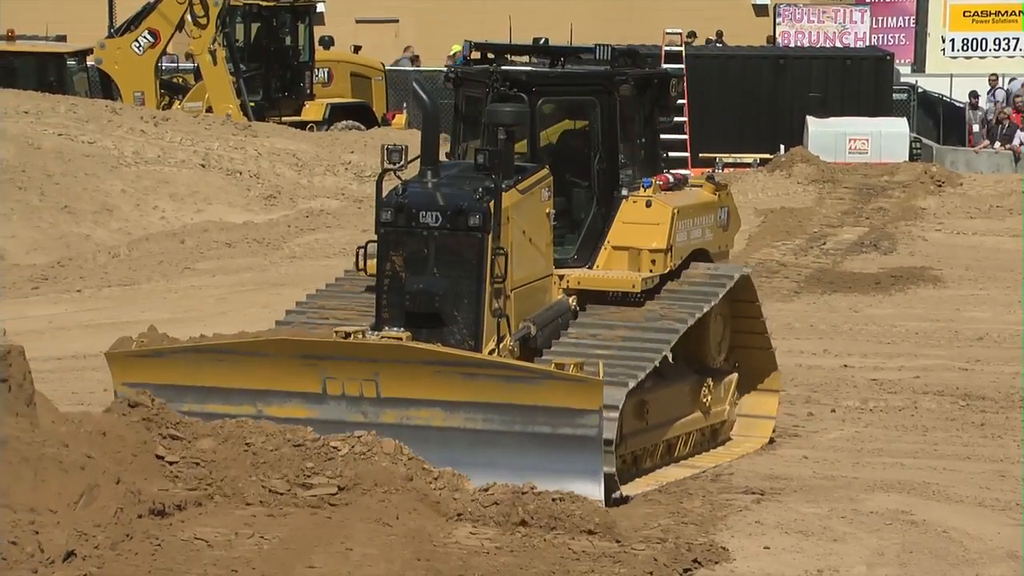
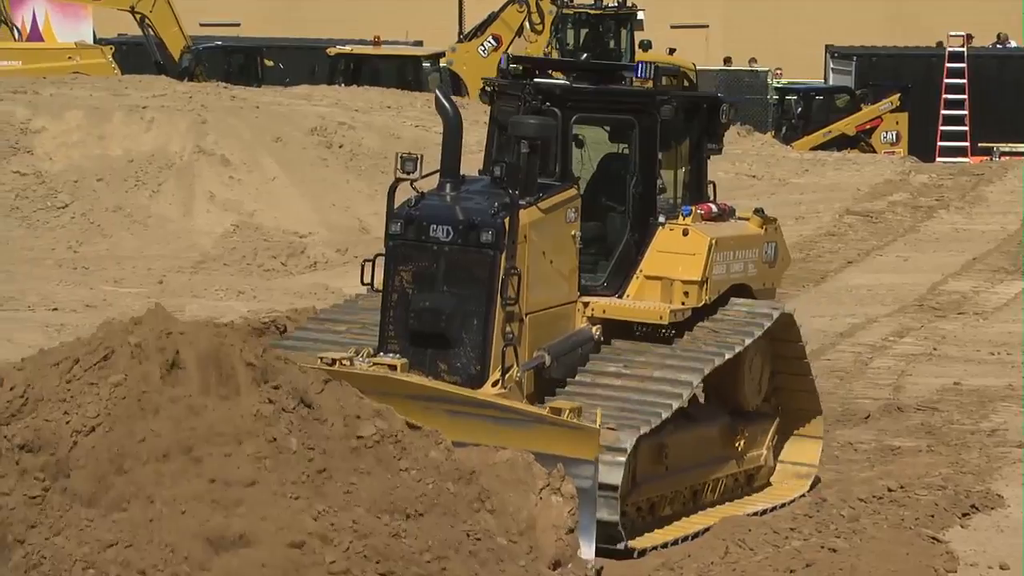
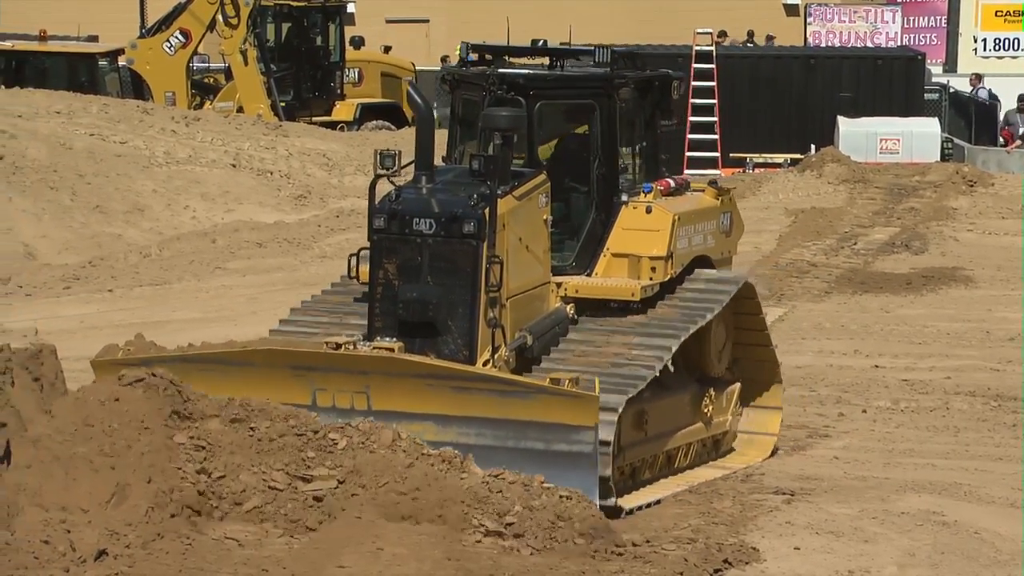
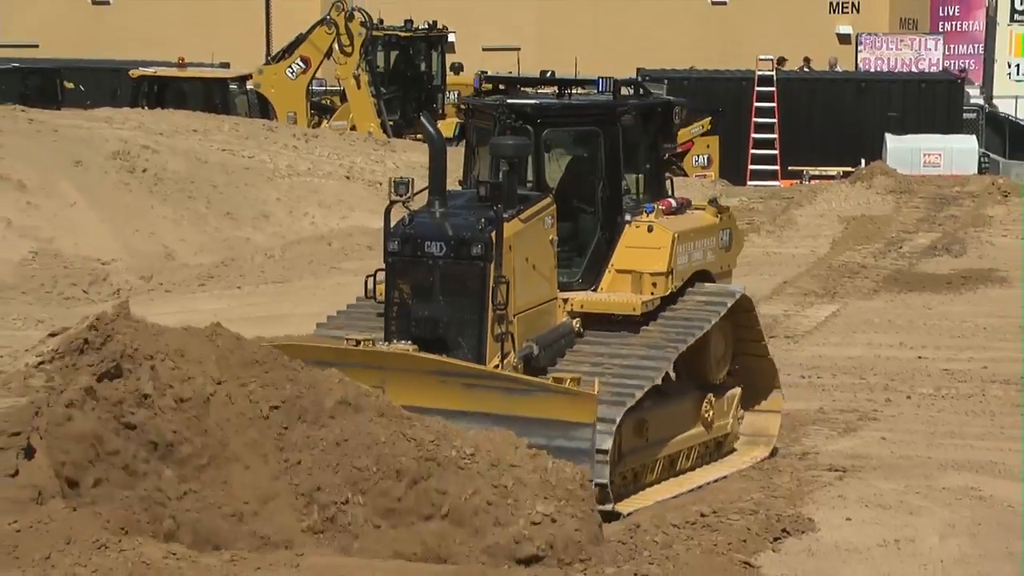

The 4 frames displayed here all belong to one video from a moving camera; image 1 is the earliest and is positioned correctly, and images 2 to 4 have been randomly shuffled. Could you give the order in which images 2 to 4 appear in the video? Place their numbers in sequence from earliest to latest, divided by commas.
3, 4, 2
